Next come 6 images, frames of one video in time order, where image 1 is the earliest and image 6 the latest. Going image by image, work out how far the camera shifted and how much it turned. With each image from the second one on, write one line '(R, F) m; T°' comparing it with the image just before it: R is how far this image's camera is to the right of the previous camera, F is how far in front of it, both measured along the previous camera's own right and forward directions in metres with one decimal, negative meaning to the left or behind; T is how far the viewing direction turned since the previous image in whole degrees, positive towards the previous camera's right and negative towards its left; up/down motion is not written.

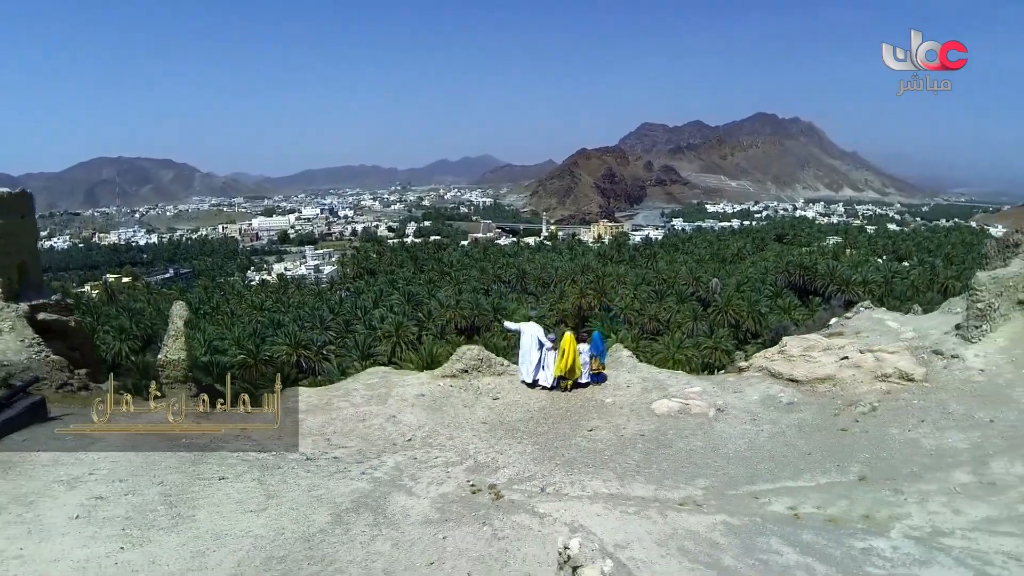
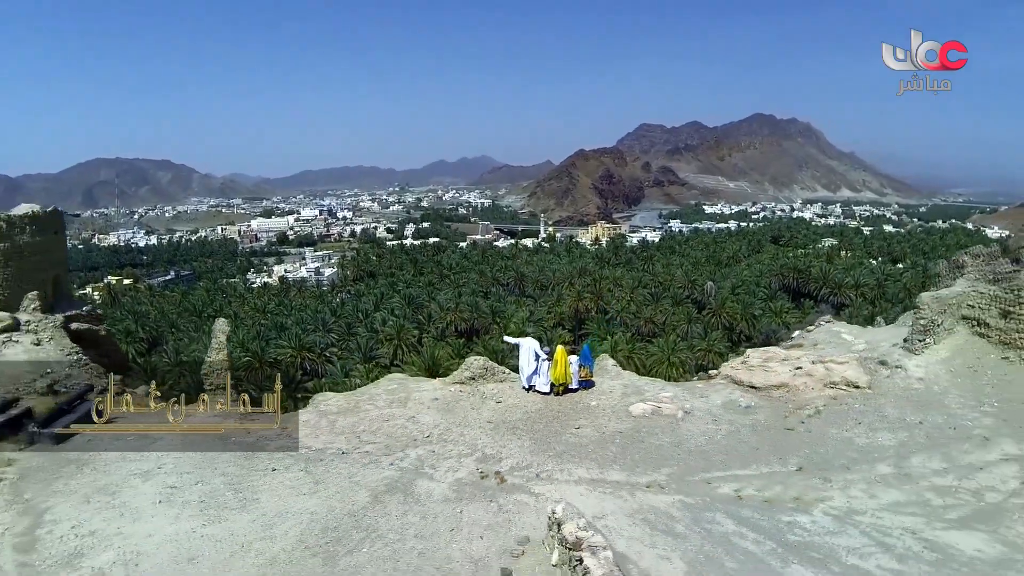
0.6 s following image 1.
(0.0, -0.6) m; 0°
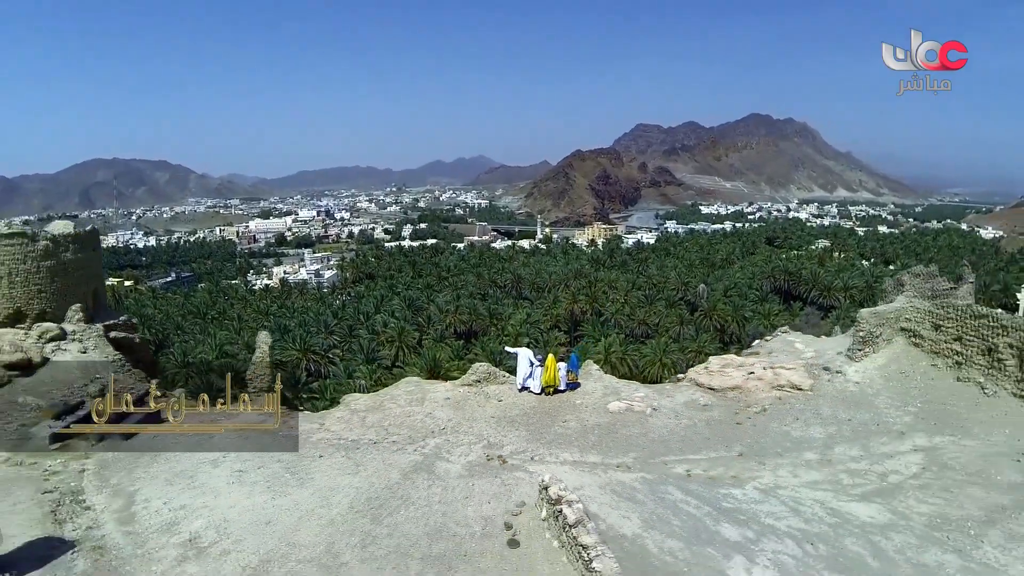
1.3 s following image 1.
(0.0, -0.8) m; 0°
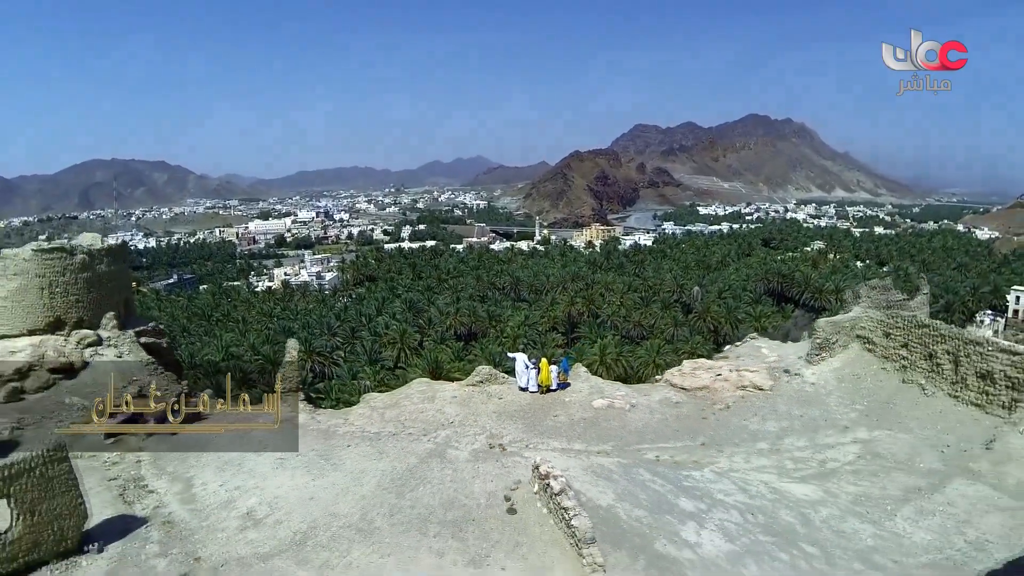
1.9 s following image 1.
(0.0, -0.8) m; 0°
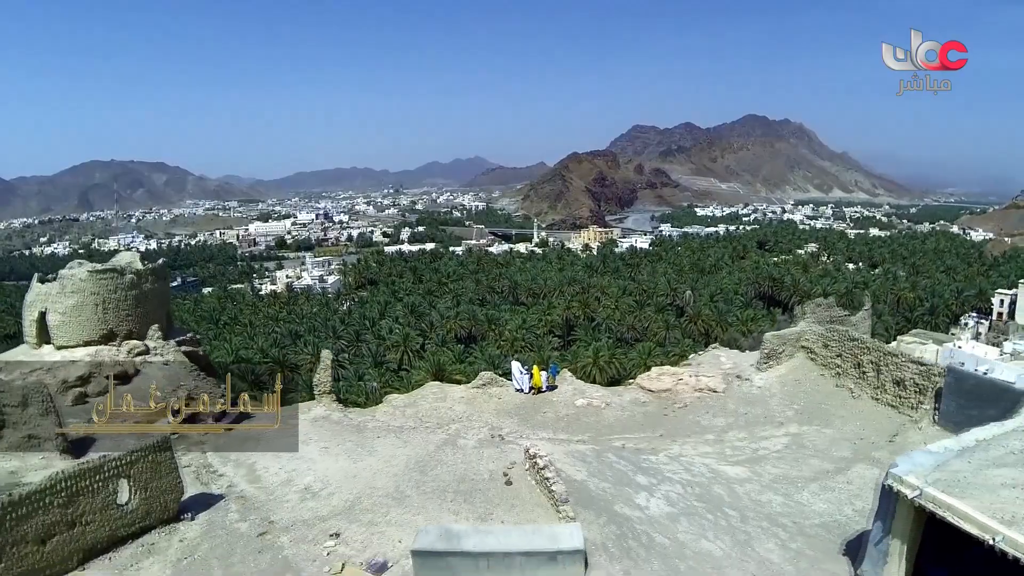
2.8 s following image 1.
(0.0, -1.2) m; 0°
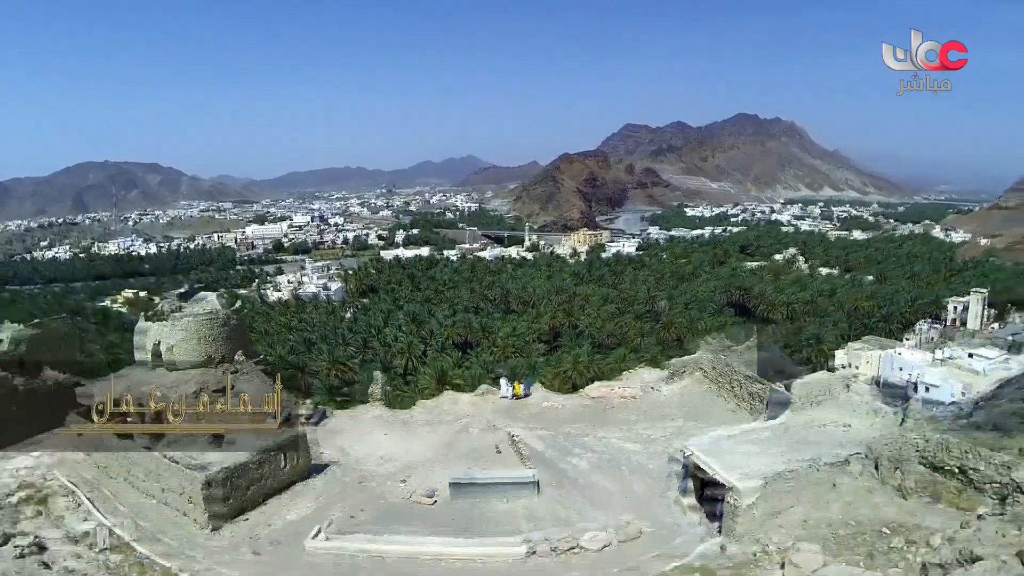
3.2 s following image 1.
(+0.1, -3.7) m; +1°
